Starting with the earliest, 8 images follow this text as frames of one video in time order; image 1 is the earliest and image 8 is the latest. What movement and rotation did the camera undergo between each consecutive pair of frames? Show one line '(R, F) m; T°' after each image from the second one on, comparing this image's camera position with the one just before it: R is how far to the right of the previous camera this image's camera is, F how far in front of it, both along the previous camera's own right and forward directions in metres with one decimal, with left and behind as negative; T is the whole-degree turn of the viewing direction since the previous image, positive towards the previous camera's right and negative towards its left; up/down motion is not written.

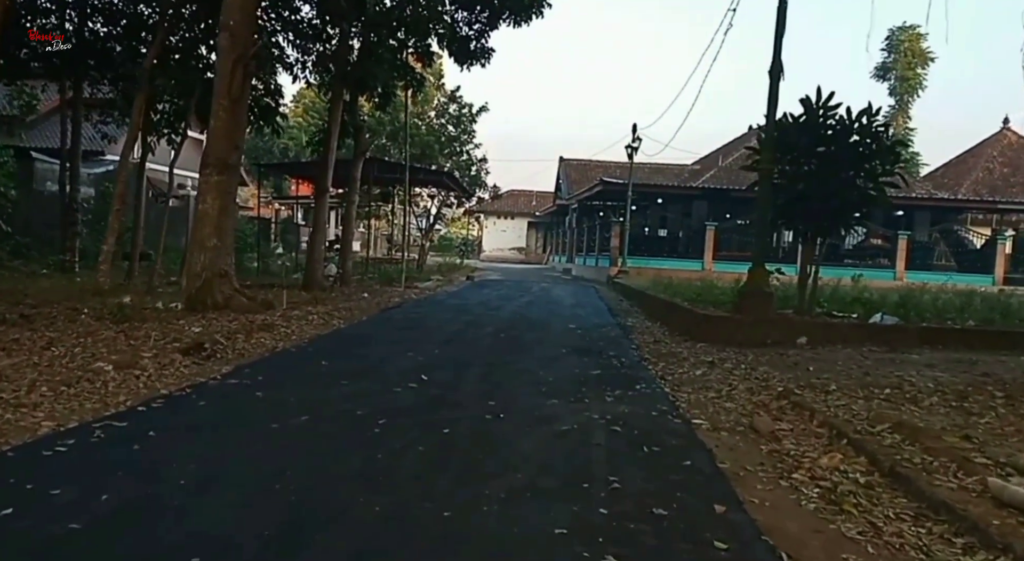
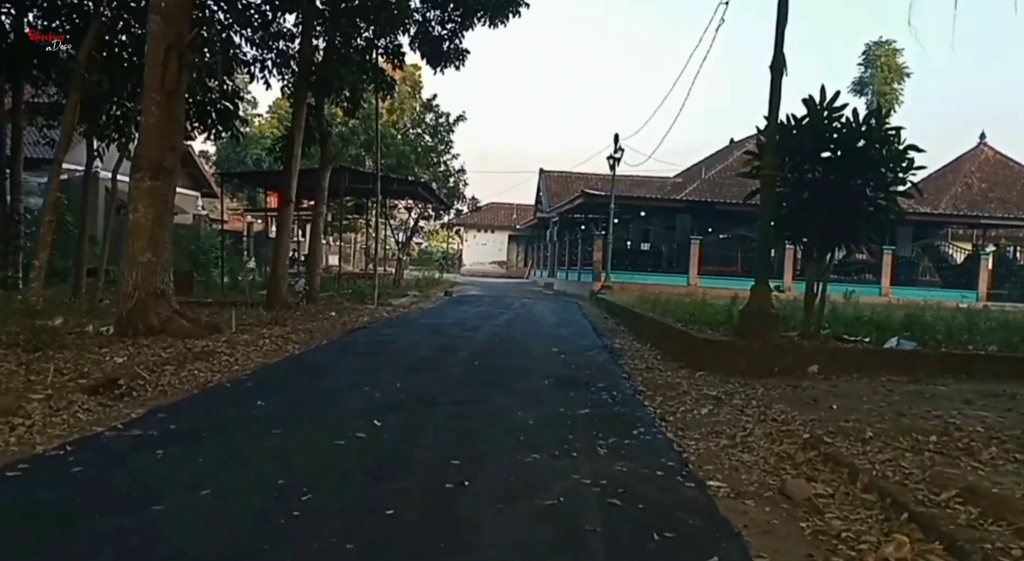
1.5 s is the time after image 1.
(+0.1, +1.0) m; +1°
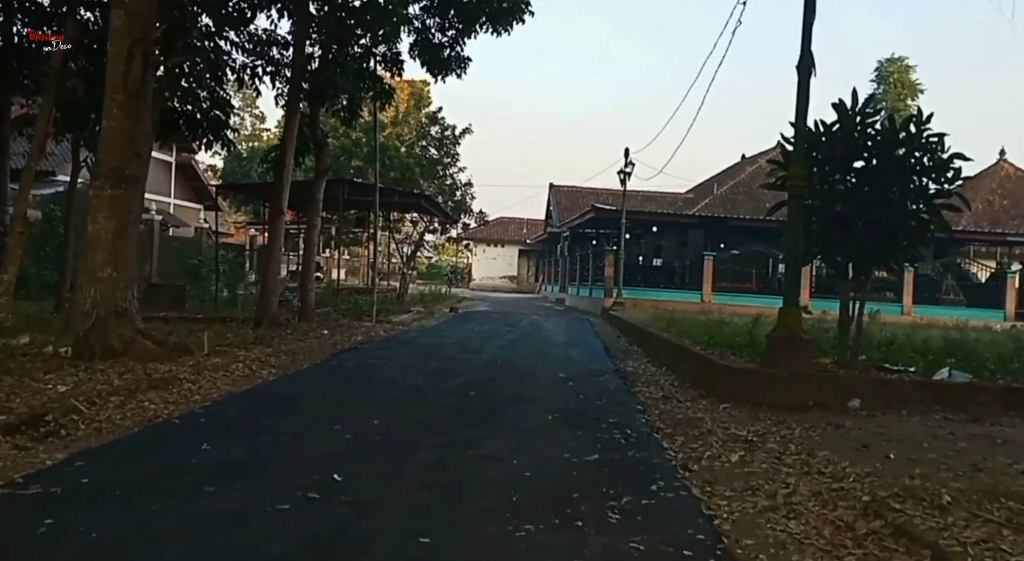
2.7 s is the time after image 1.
(+0.1, +0.9) m; -1°
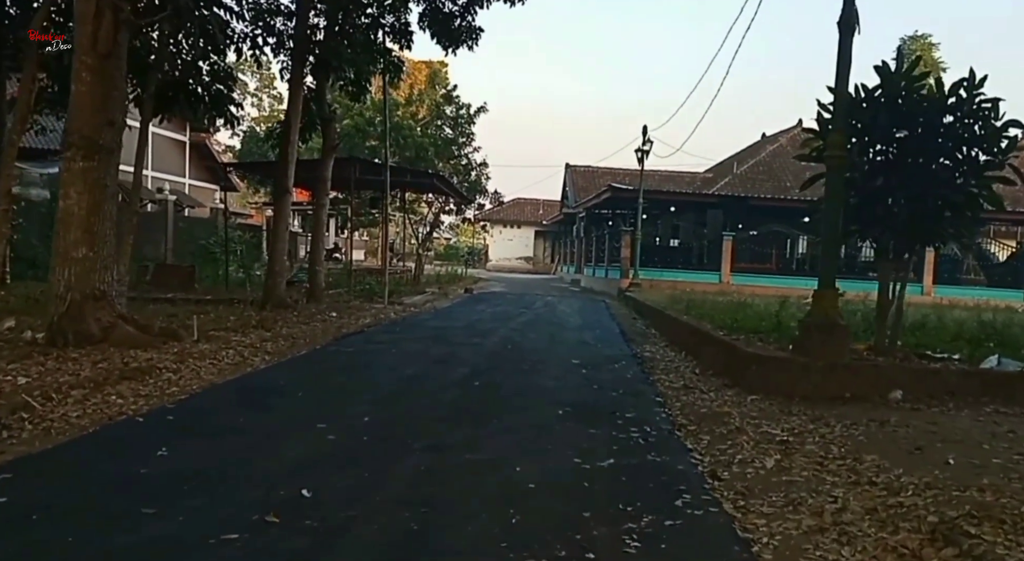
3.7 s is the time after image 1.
(+0.1, +0.6) m; -1°
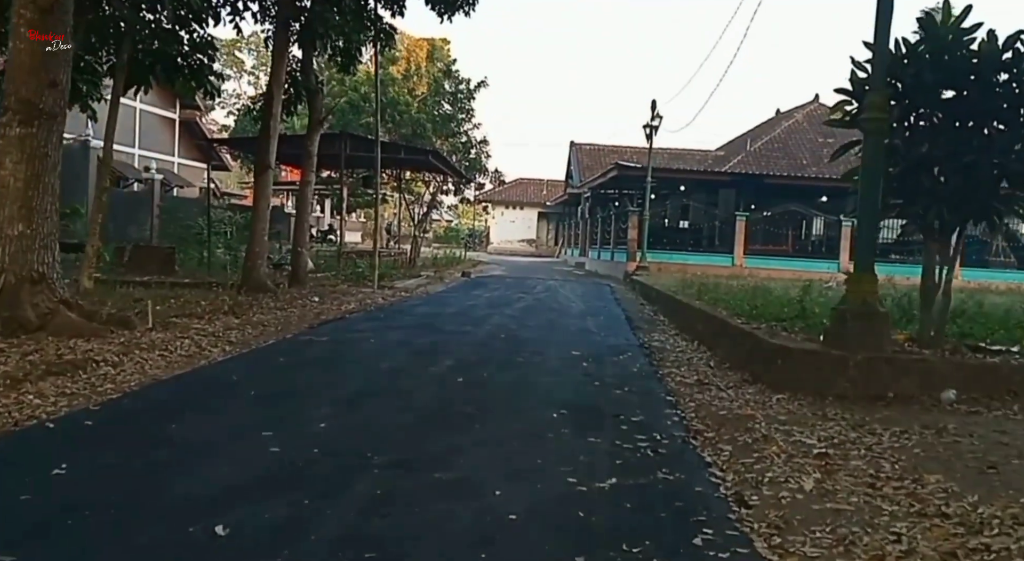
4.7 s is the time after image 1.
(+0.1, +0.9) m; -1°
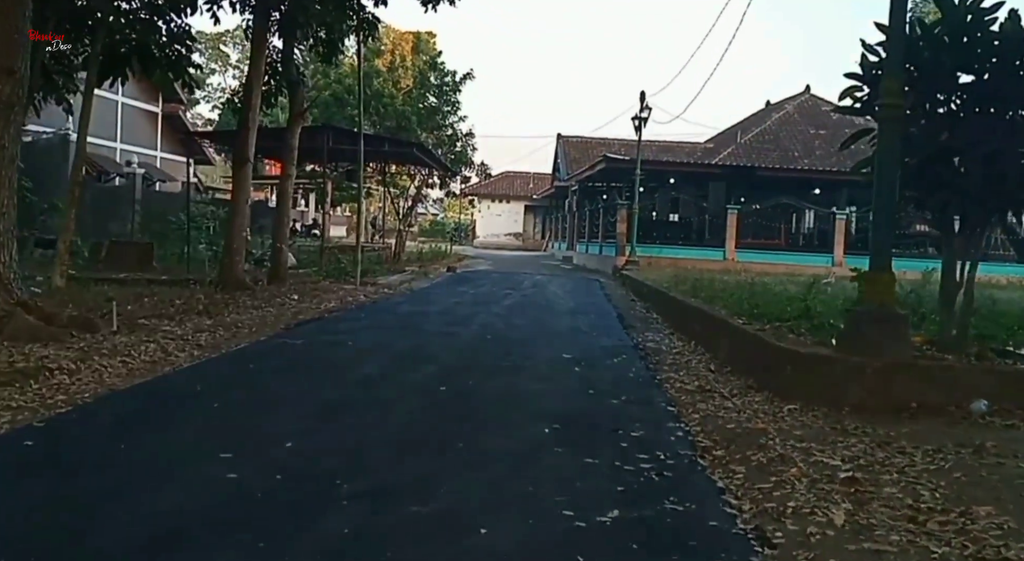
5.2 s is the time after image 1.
(0.0, +0.5) m; +1°
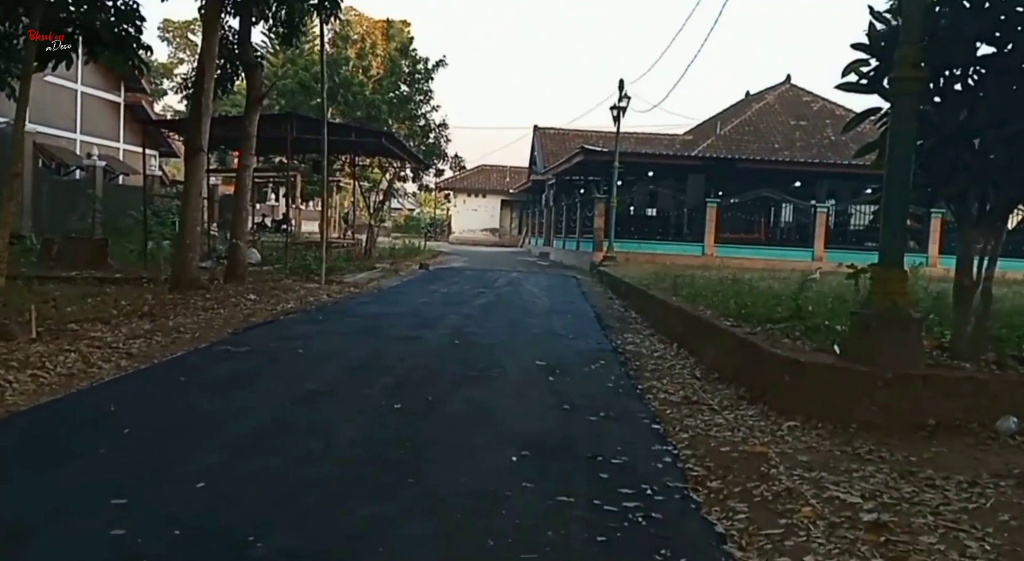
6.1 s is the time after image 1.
(+0.1, +0.7) m; +2°
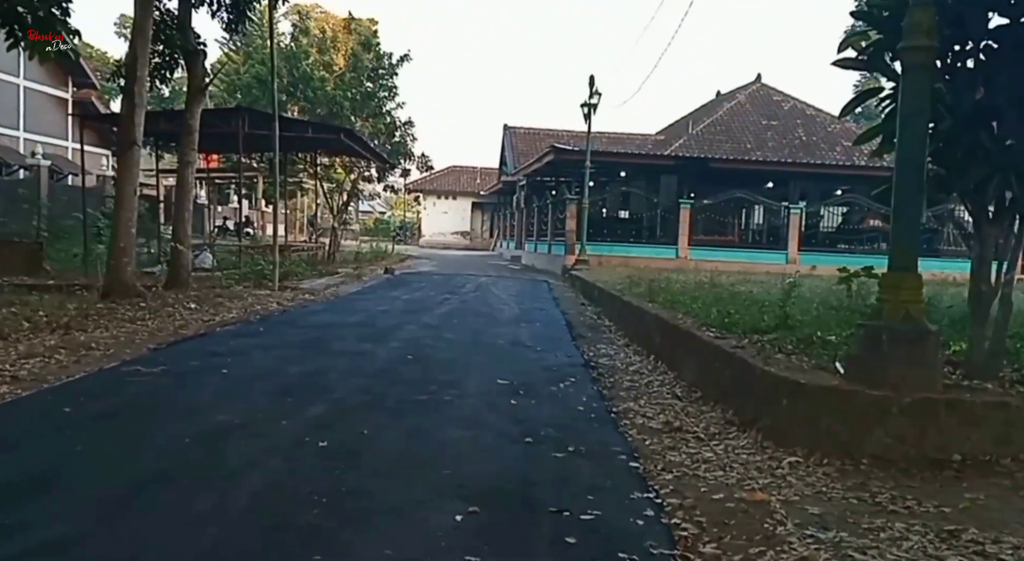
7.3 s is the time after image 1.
(+0.1, +0.8) m; +2°
